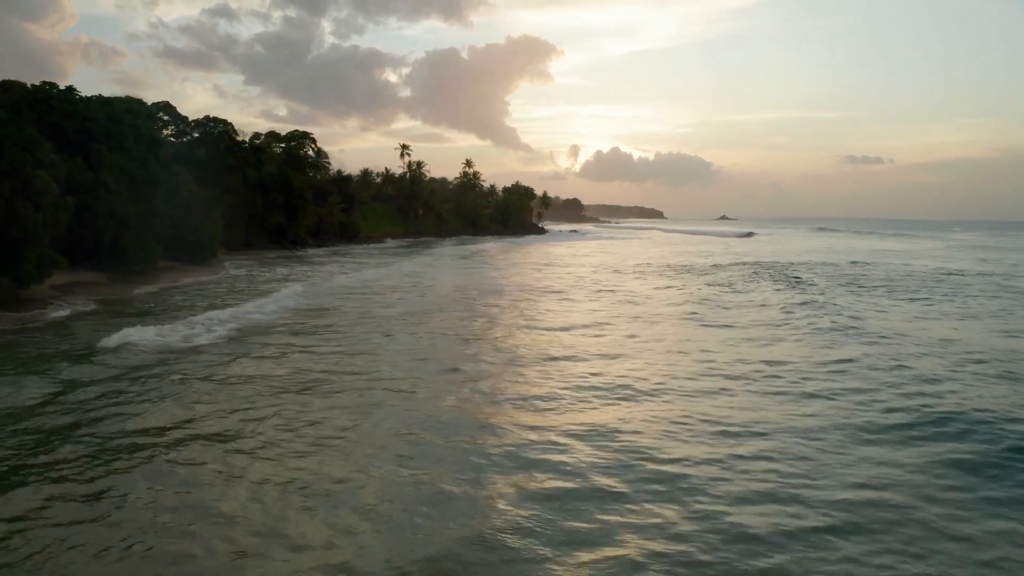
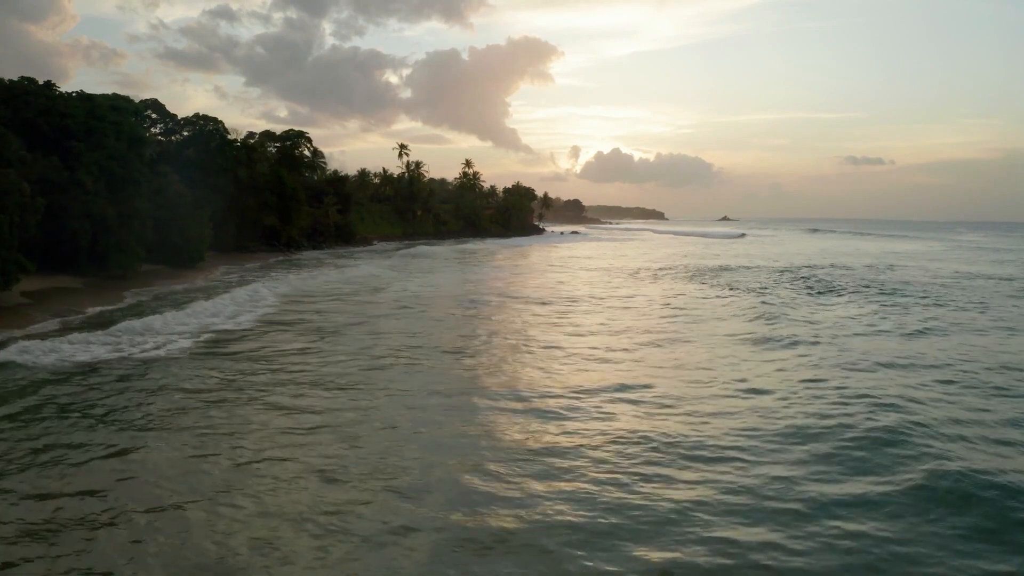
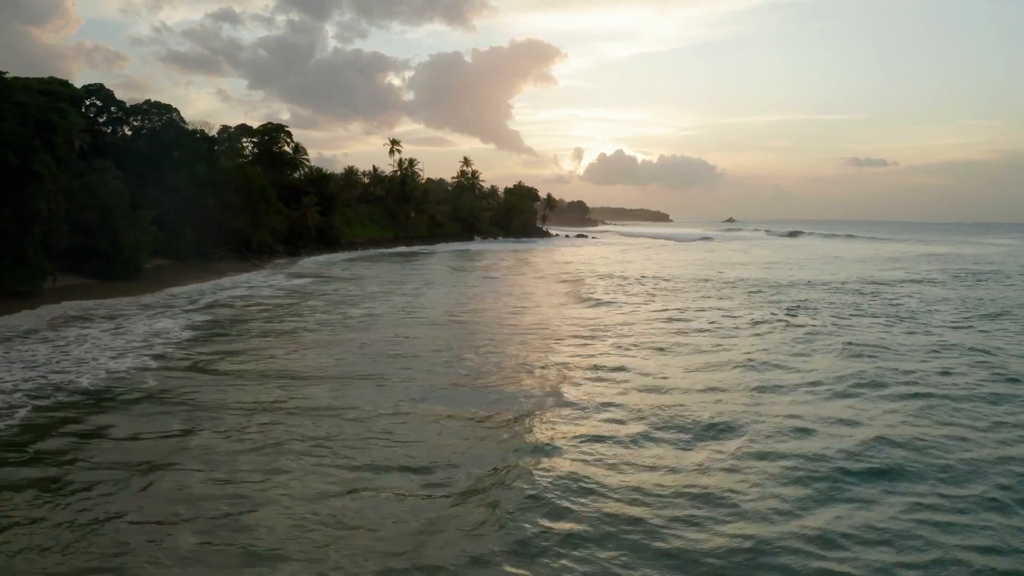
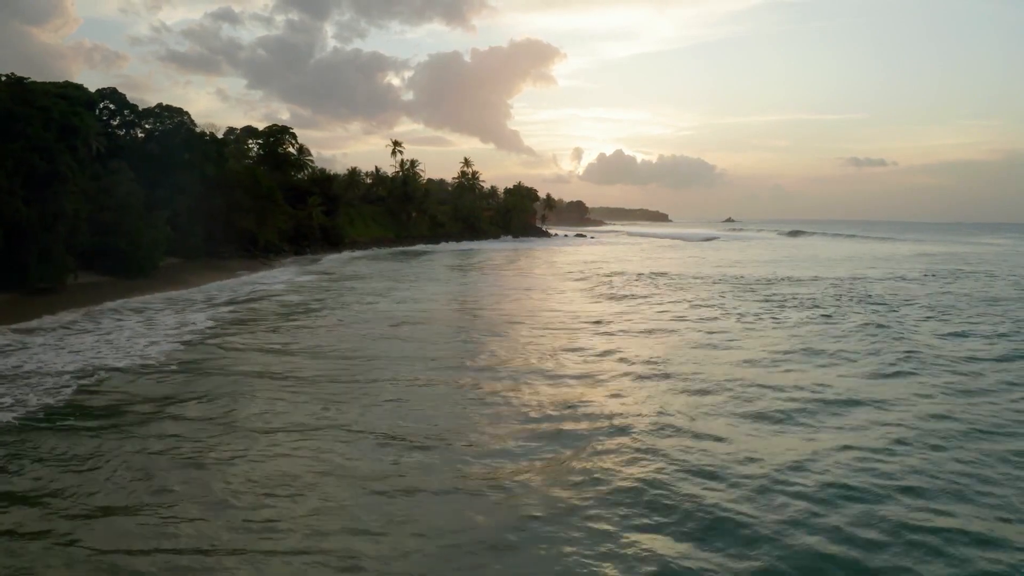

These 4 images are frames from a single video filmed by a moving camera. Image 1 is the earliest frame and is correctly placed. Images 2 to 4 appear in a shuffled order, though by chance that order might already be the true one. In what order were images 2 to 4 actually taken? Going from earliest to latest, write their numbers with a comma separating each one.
2, 4, 3
